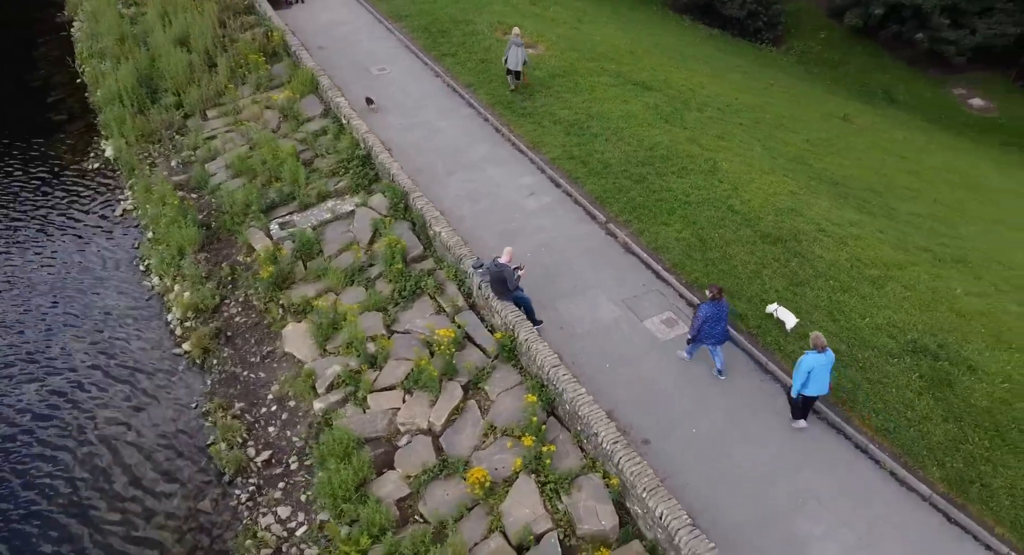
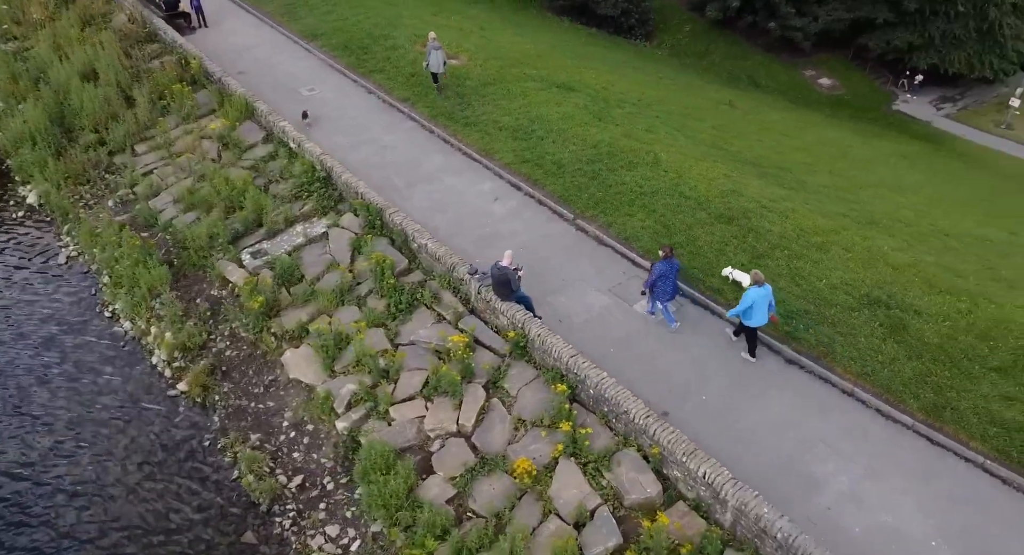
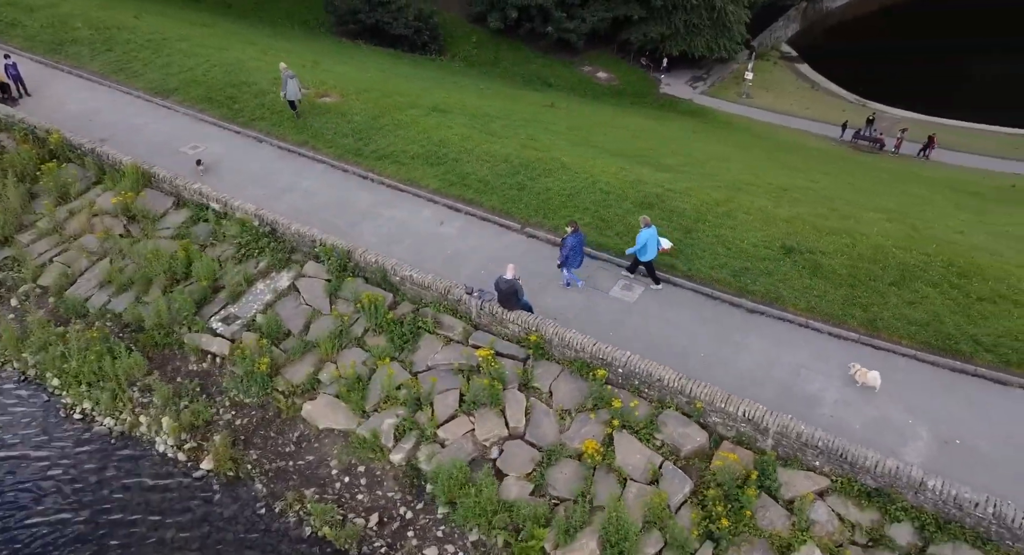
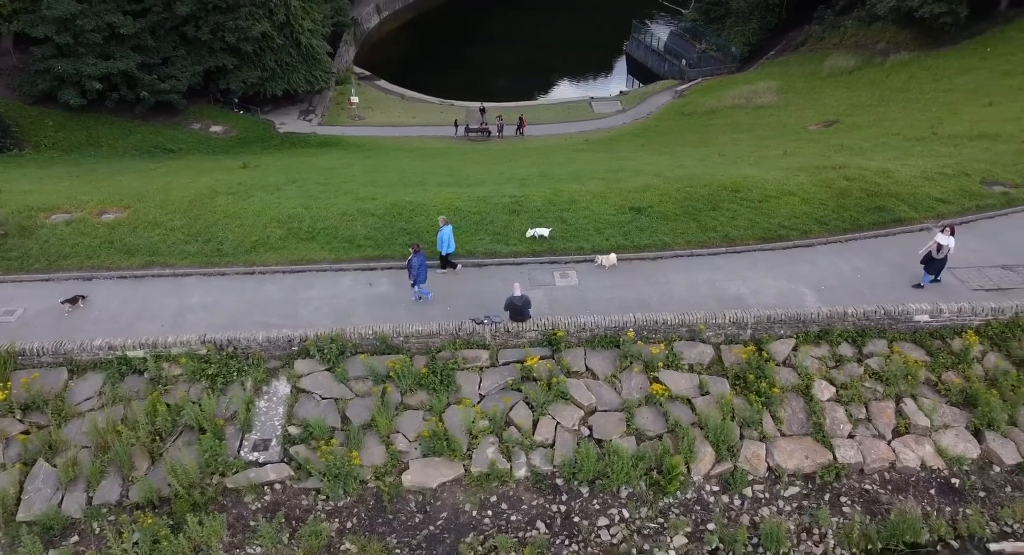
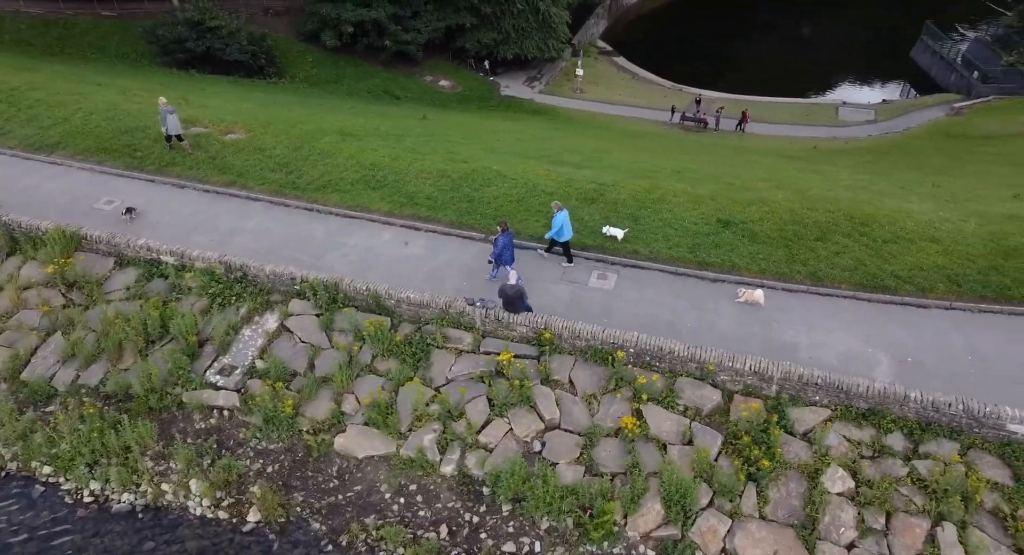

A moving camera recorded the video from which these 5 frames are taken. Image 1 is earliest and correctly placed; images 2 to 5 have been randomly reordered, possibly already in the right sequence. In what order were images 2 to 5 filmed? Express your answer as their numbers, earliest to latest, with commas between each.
2, 3, 5, 4
